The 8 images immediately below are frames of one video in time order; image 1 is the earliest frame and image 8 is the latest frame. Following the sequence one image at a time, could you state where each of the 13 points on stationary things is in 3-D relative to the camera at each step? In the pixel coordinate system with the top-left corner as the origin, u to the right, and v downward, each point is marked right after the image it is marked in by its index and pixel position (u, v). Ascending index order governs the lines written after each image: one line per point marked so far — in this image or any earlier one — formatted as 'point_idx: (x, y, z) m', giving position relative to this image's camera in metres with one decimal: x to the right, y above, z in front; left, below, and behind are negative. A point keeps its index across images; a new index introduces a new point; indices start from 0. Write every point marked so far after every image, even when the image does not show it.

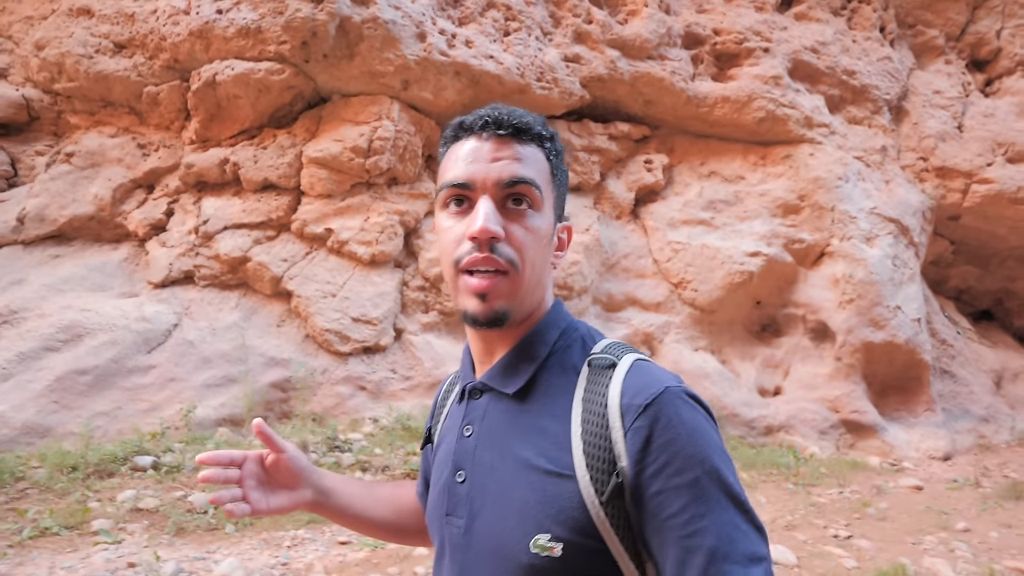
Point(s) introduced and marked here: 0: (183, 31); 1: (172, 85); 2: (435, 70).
0: (-3.0, +2.3, +4.8) m
1: (-3.2, +1.9, +5.1) m
2: (-0.7, +2.0, +5.0) m
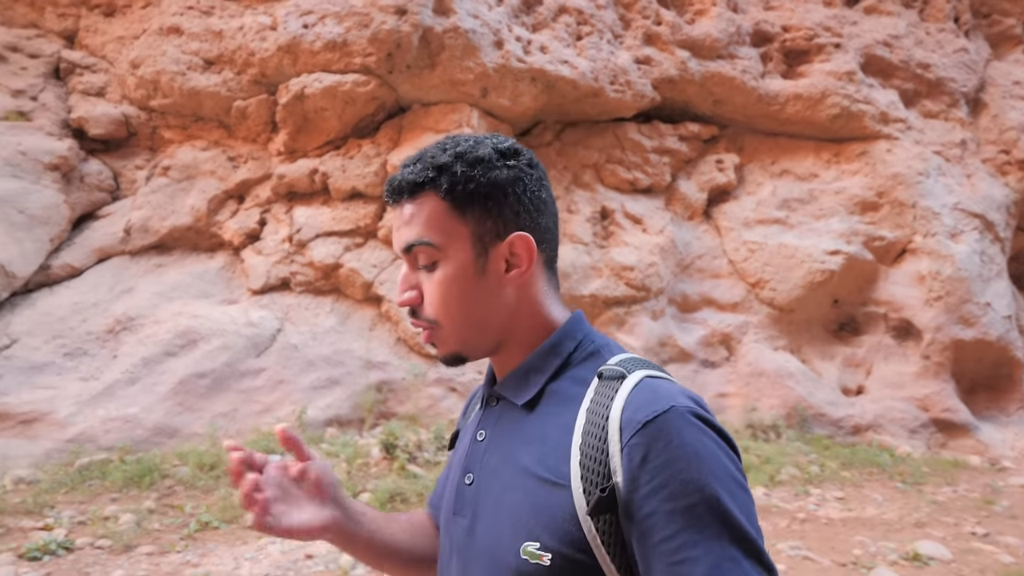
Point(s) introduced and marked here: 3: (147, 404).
0: (-2.2, +2.2, +5.0) m
1: (-2.4, +1.8, +5.3) m
2: (0.0, +2.0, +5.1) m
3: (-2.7, -0.8, +4.0) m
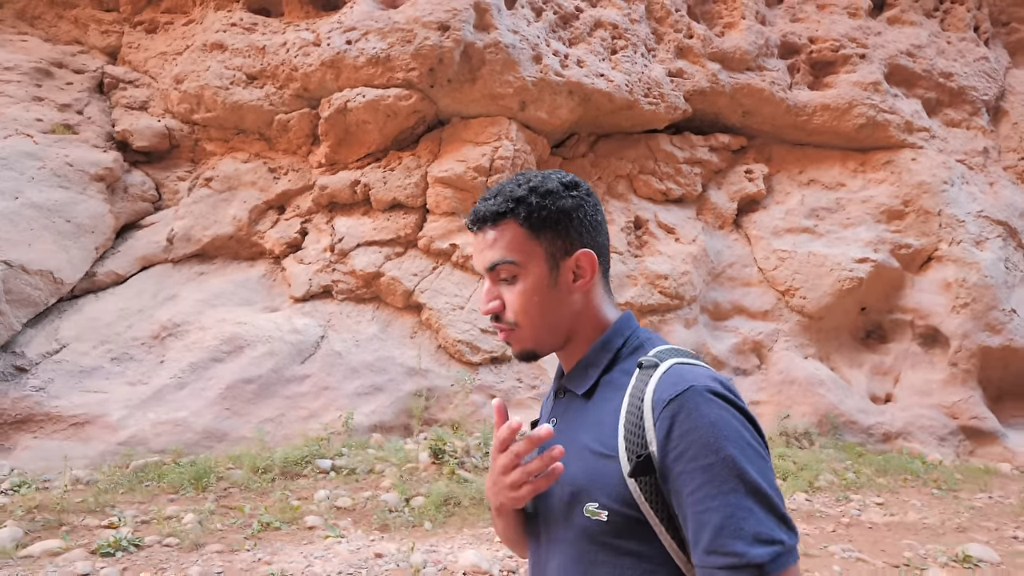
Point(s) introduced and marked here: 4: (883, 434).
0: (-1.9, +2.1, +5.1) m
1: (-2.1, +1.7, +5.4) m
2: (+0.3, +1.9, +5.2) m
3: (-2.4, -0.9, +4.1) m
4: (+3.5, -1.4, +5.1) m
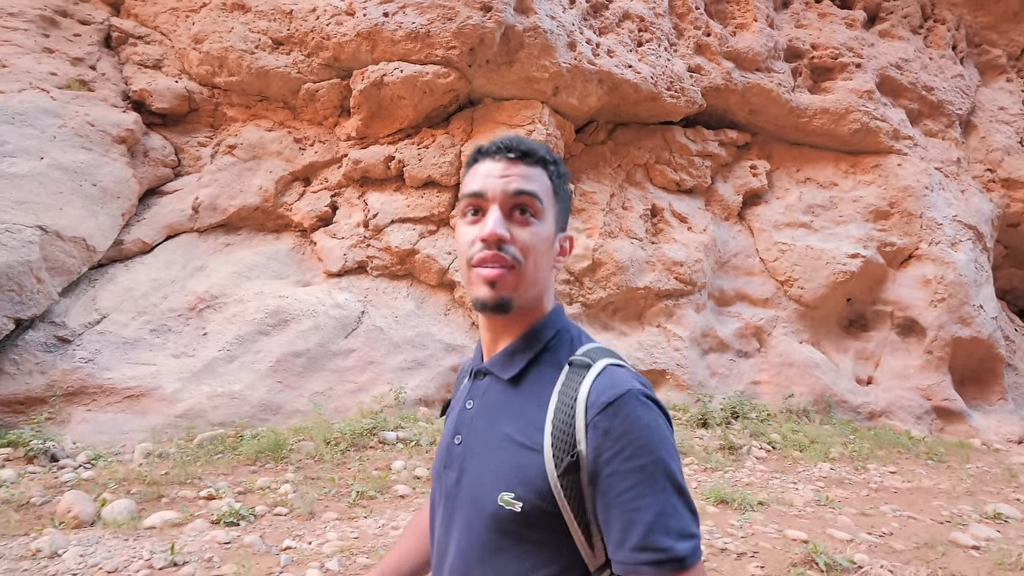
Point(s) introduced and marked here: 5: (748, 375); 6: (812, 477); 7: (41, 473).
0: (-1.5, +2.4, +5.0) m
1: (-1.8, +2.0, +5.3) m
2: (+0.7, +2.1, +5.4) m
3: (-2.0, -0.7, +4.1) m
4: (+3.7, -1.3, +5.7) m
5: (+2.5, -0.9, +5.8) m
6: (+2.1, -1.3, +3.8) m
7: (-2.6, -1.0, +3.0) m
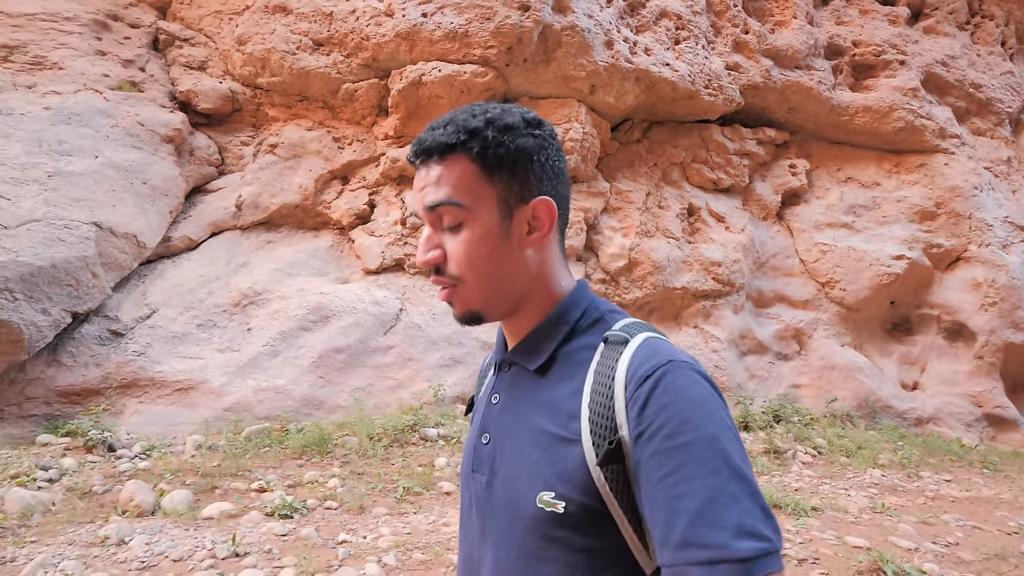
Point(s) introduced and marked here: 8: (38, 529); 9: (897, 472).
0: (-1.1, +2.4, +5.1) m
1: (-1.4, +2.0, +5.3) m
2: (+1.1, +2.1, +5.3) m
3: (-1.7, -0.7, +4.1) m
4: (+4.1, -1.3, +5.5) m
5: (+2.9, -0.9, +5.7) m
6: (+2.4, -1.3, +3.7) m
7: (-2.3, -1.0, +3.1) m
8: (-2.1, -1.1, +2.4) m
9: (+2.9, -1.4, +4.1) m
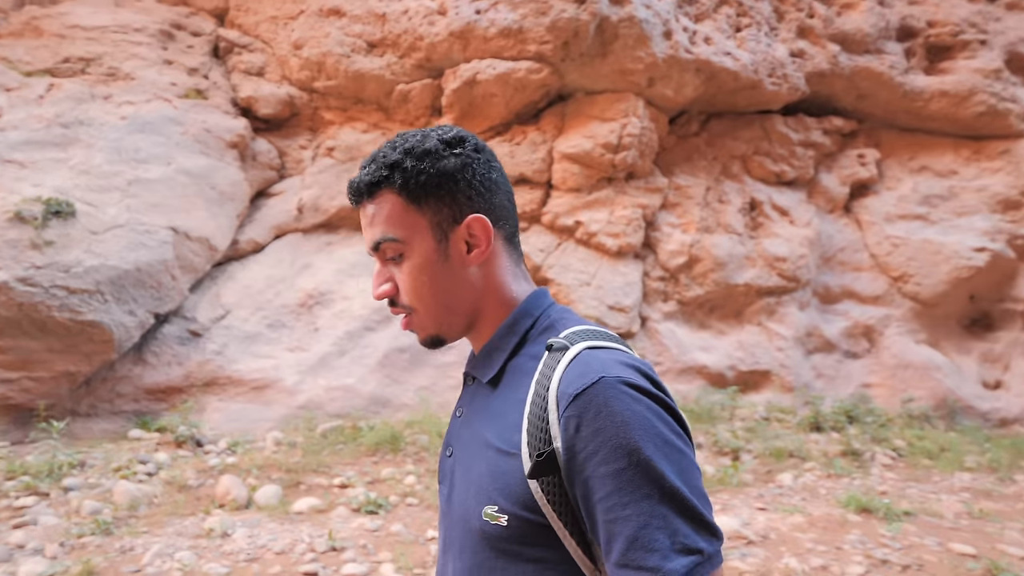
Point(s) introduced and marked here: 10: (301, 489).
0: (-0.6, +2.4, +5.1) m
1: (-0.8, +2.0, +5.4) m
2: (+1.6, +2.1, +5.2) m
3: (-1.2, -0.7, +4.2) m
4: (+4.7, -1.3, +5.2) m
5: (+3.5, -0.9, +5.5) m
6: (+2.8, -1.3, +3.5) m
7: (-1.9, -1.0, +3.2) m
8: (-1.7, -1.1, +2.5) m
9: (+3.4, -1.3, +3.8) m
10: (-1.1, -1.1, +2.9) m
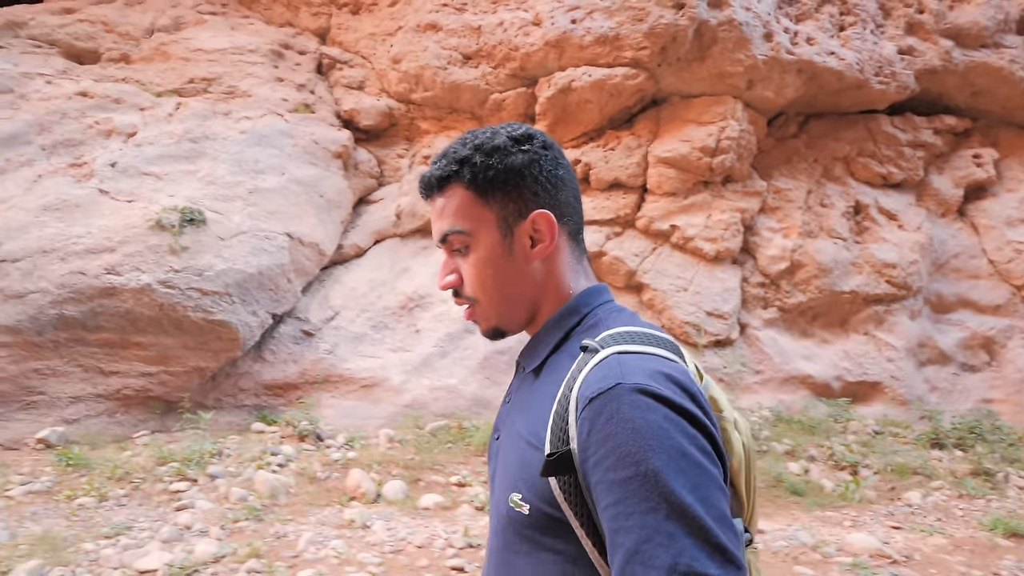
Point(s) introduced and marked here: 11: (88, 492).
0: (+0.3, +2.3, +5.2) m
1: (+0.1, +2.0, +5.5) m
2: (+2.5, +2.0, +5.0) m
3: (-0.4, -0.7, +4.3) m
4: (+5.5, -1.4, +4.7) m
5: (+4.3, -1.0, +5.1) m
6: (+3.5, -1.3, +3.2) m
7: (-1.2, -1.0, +3.4) m
8: (-1.1, -1.1, +2.6) m
9: (+4.1, -1.4, +3.5) m
10: (-0.5, -1.1, +3.0) m
11: (-2.1, -1.0, +2.7) m
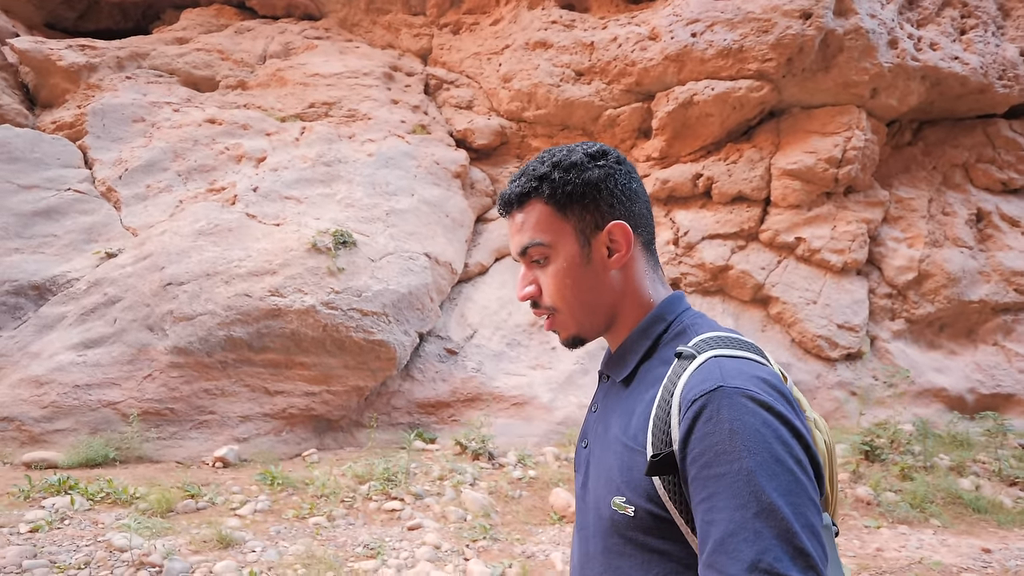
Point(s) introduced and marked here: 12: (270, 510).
0: (+1.4, +2.2, +5.2) m
1: (+1.2, +1.8, +5.5) m
2: (+3.6, +1.9, +5.0) m
3: (+0.7, -0.8, +4.3) m
4: (+6.6, -1.4, +4.5) m
5: (+5.5, -1.0, +4.9) m
6: (+4.6, -1.4, +3.1) m
7: (-0.1, -1.1, +3.4) m
8: (0.0, -1.2, +2.7) m
9: (+5.2, -1.4, +3.3) m
10: (+0.6, -1.2, +3.0) m
11: (-1.0, -1.1, +2.8) m
12: (-1.3, -1.2, +2.9) m
